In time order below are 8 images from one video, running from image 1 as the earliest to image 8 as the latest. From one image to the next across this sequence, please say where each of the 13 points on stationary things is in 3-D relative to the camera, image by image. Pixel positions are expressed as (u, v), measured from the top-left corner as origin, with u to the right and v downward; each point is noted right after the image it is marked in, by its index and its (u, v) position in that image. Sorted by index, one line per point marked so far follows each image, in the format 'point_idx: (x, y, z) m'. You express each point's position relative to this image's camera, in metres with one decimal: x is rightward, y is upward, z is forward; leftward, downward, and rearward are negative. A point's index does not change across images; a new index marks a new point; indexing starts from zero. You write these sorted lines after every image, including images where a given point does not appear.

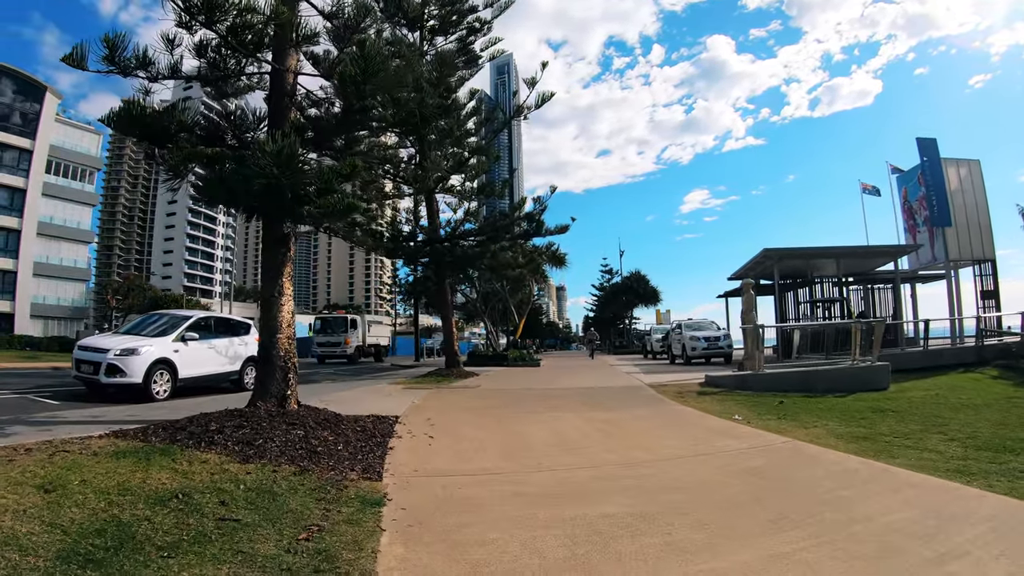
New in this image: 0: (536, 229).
0: (+0.6, +1.7, +17.2) m
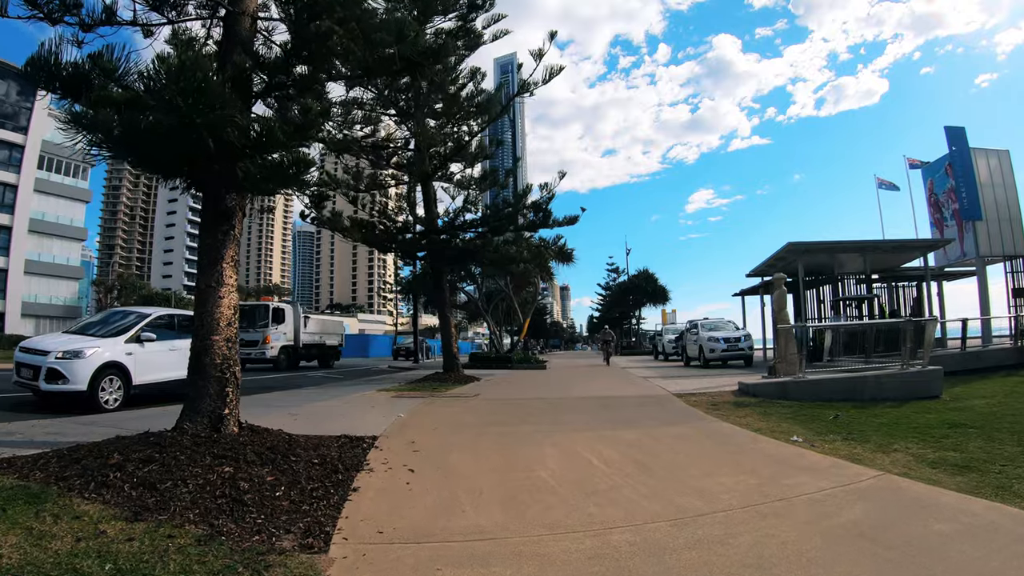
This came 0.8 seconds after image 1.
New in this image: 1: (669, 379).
0: (+0.8, +1.8, +15.6) m
1: (+4.1, -2.4, +15.1) m
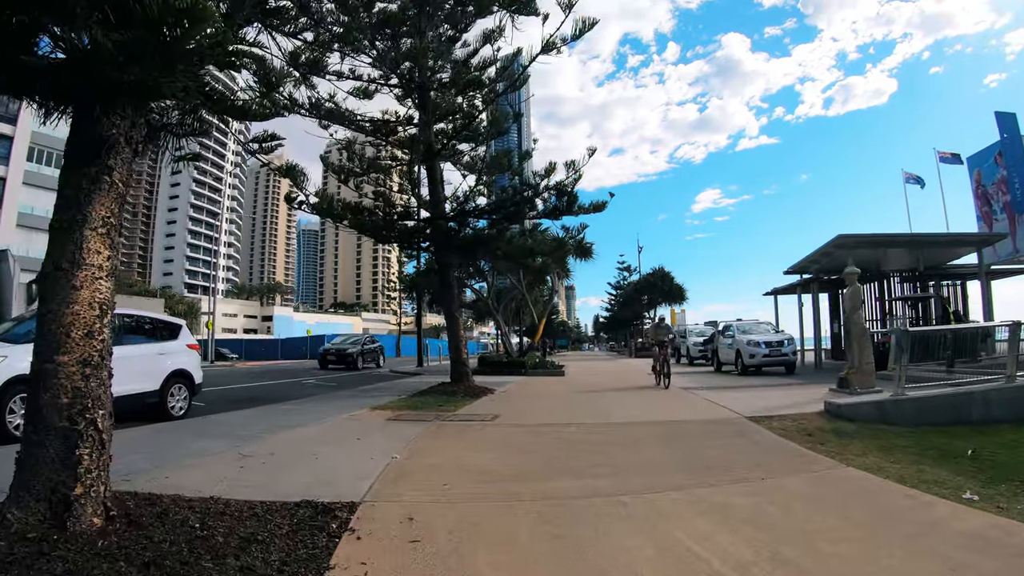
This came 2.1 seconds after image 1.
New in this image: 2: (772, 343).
0: (+1.3, +1.9, +13.3) m
1: (+4.6, -2.3, +12.7) m
2: (+8.3, -1.8, +18.7) m
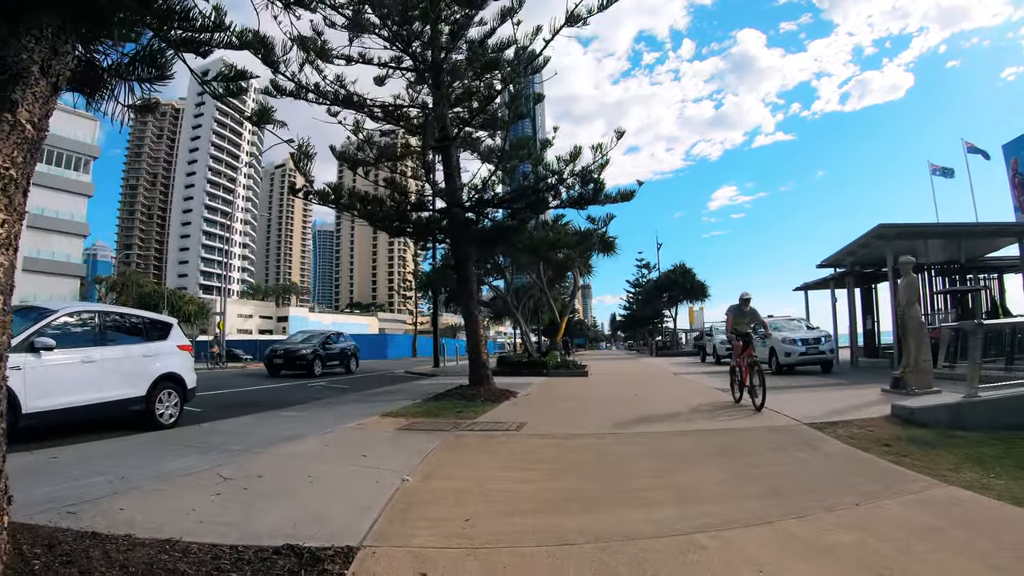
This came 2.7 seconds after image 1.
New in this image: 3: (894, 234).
0: (+1.7, +2.0, +12.3) m
1: (+5.1, -2.1, +11.6) m
2: (+8.9, -1.6, +17.5) m
3: (+12.2, +1.7, +18.4) m
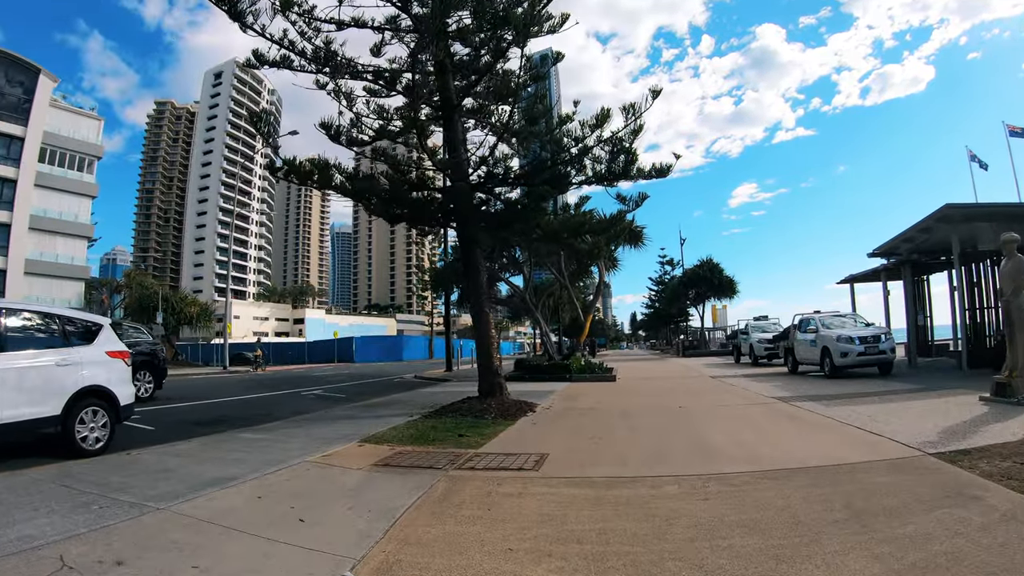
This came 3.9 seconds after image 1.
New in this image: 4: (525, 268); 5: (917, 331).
0: (+2.0, +2.2, +10.3) m
1: (+5.3, -1.9, +9.6) m
2: (+9.4, -1.3, +15.3) m
3: (+12.6, +2.0, +16.1) m
4: (+0.4, +0.6, +20.0) m
5: (+11.9, -1.3, +17.1) m
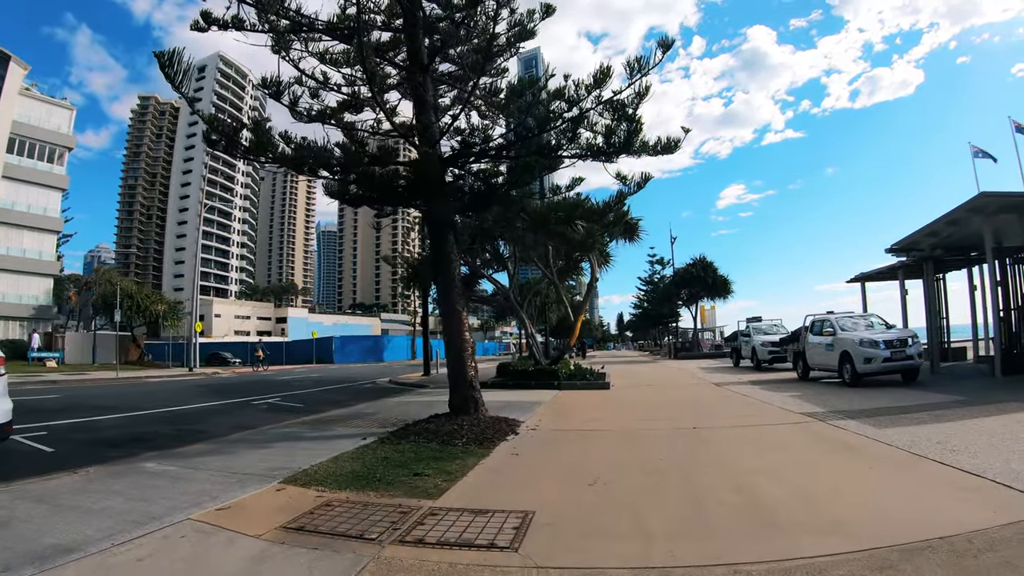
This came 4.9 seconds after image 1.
0: (+1.7, +2.2, +8.7) m
1: (+5.1, -1.9, +8.0) m
2: (+9.0, -1.3, +13.8) m
3: (+12.2, +2.0, +14.6) m
4: (0.0, +0.7, +18.3) m
5: (+11.5, -1.2, +15.6) m
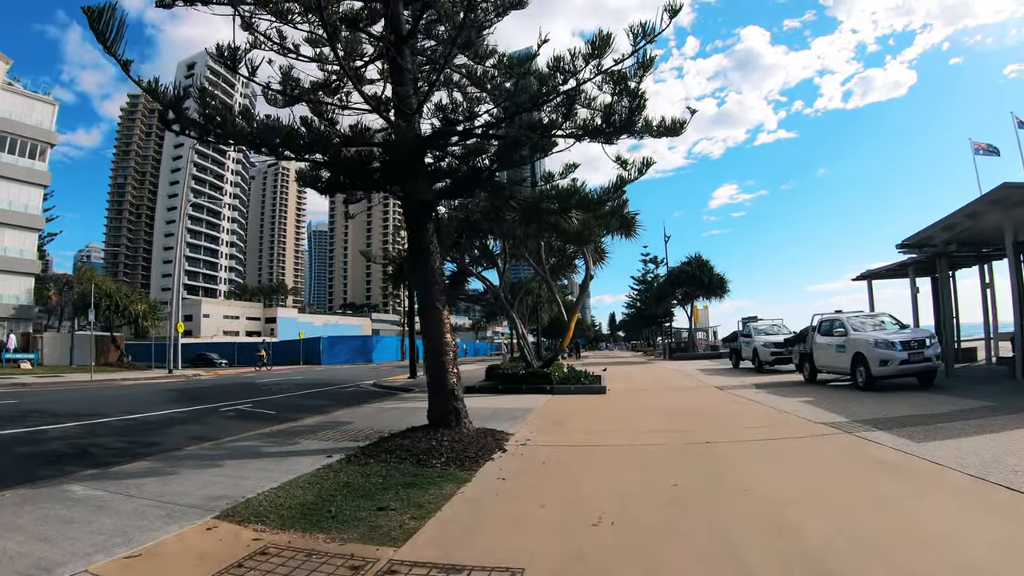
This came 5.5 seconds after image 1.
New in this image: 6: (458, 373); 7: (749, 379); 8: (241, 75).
0: (+1.6, +2.3, +7.8) m
1: (+4.9, -1.8, +7.1) m
2: (+8.7, -1.2, +12.9) m
3: (+12.0, +2.1, +13.8) m
4: (-0.3, +0.8, +17.3) m
5: (+11.3, -1.2, +14.8) m
6: (-0.6, -1.0, +6.7) m
7: (+7.0, -2.7, +17.0) m
8: (-3.5, +2.8, +7.5) m
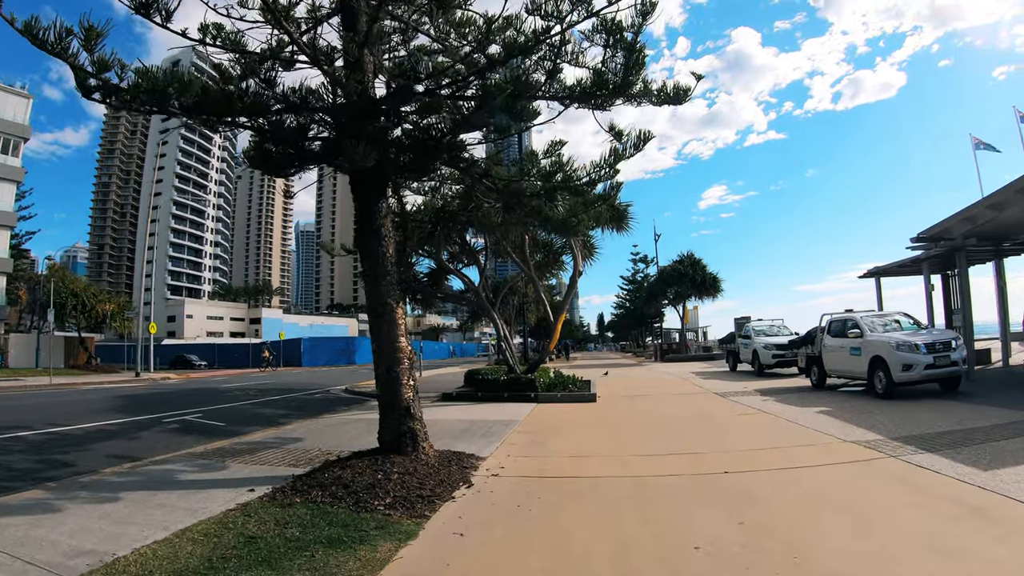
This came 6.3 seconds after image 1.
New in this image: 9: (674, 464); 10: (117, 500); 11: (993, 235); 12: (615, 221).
0: (+1.3, +2.4, +6.5) m
1: (+4.6, -1.7, +5.9) m
2: (+8.4, -1.2, +11.8) m
3: (+11.6, +2.1, +12.8) m
4: (-0.7, +0.9, +16.0) m
5: (+10.9, -1.1, +13.7) m
6: (-0.9, -0.9, +5.5) m
7: (+6.6, -2.6, +15.8) m
8: (-3.8, +2.8, +6.2) m
9: (+1.6, -1.7, +5.5) m
10: (-3.7, -1.9, +5.5) m
11: (+11.3, +1.2, +13.6) m
12: (+2.7, +1.8, +14.8) m
